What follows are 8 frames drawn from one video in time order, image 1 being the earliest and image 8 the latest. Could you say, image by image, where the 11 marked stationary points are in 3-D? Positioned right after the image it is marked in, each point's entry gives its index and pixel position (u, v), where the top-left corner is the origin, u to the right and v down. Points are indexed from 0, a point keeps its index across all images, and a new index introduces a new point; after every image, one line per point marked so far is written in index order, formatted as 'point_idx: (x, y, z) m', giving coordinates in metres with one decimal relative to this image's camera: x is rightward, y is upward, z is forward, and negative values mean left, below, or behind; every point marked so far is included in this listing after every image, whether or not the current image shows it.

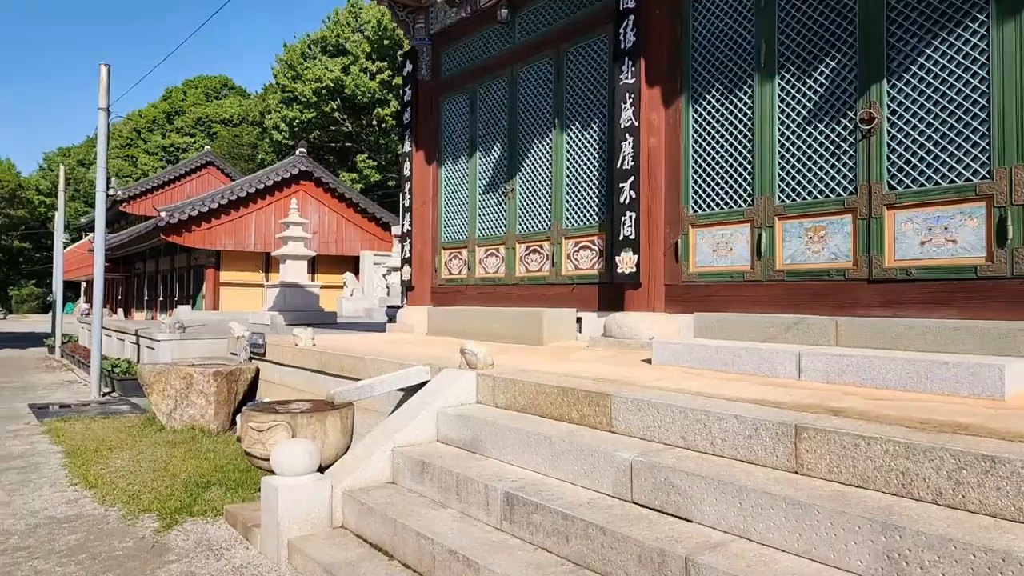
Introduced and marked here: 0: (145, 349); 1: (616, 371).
0: (-6.6, -1.1, +12.4) m
1: (+0.7, -0.6, +5.0) m
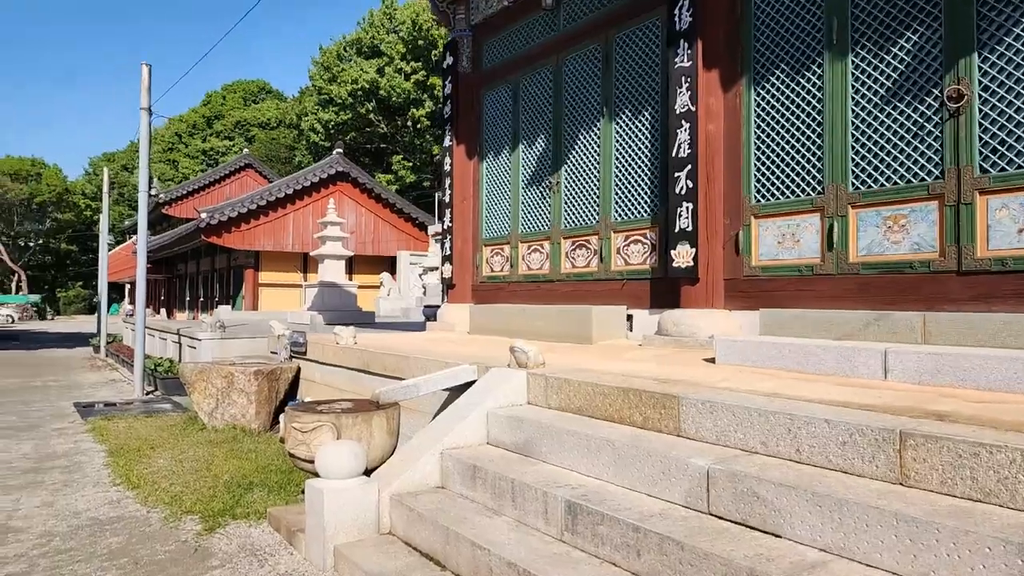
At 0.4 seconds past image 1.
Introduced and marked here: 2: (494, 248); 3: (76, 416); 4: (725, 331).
0: (-5.8, -1.1, +12.5) m
1: (+1.1, -0.6, +4.7) m
2: (-0.2, +0.5, +8.6) m
3: (-5.9, -1.7, +9.4) m
4: (+1.7, -0.4, +5.6) m
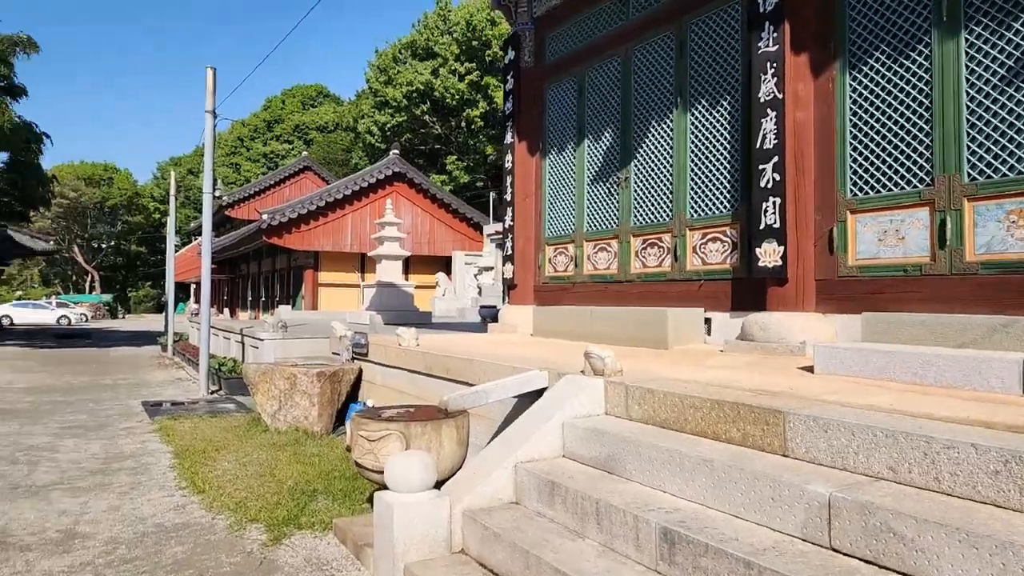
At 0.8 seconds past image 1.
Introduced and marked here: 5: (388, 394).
0: (-4.7, -1.1, +12.6) m
1: (+1.6, -0.6, +4.3) m
2: (+0.5, +0.5, +8.3) m
3: (-5.0, -1.7, +9.5) m
4: (+2.3, -0.4, +5.2) m
5: (-1.4, -1.2, +7.6) m
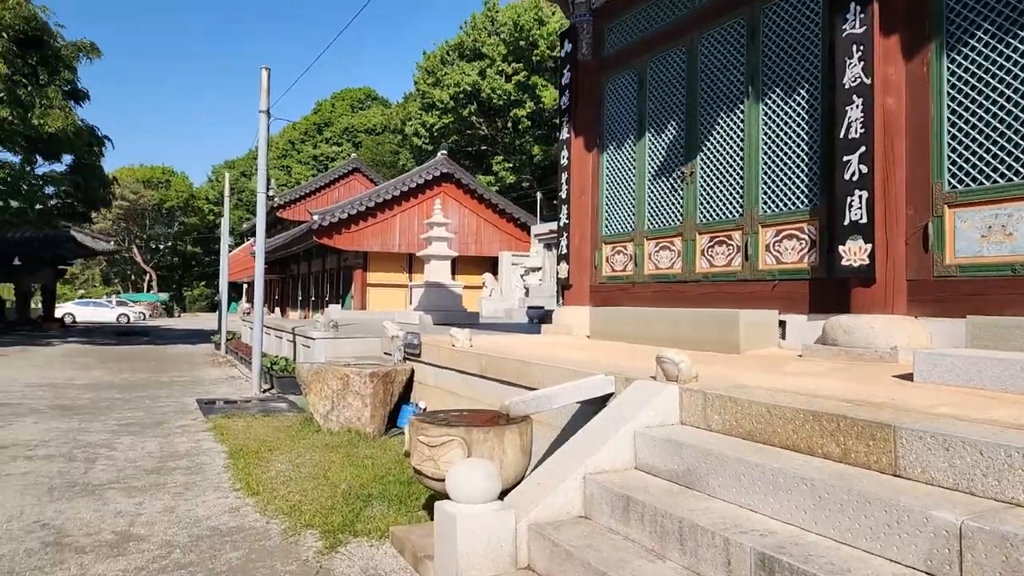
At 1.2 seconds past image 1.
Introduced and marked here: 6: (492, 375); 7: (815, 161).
0: (-3.8, -1.1, +12.6) m
1: (+2.0, -0.6, +3.9) m
2: (+1.2, +0.5, +8.0) m
3: (-4.3, -1.7, +9.6) m
4: (+2.7, -0.4, +4.8) m
5: (-0.7, -1.2, +7.5) m
6: (-0.2, -0.8, +6.3) m
7: (+2.4, +1.0, +5.6) m
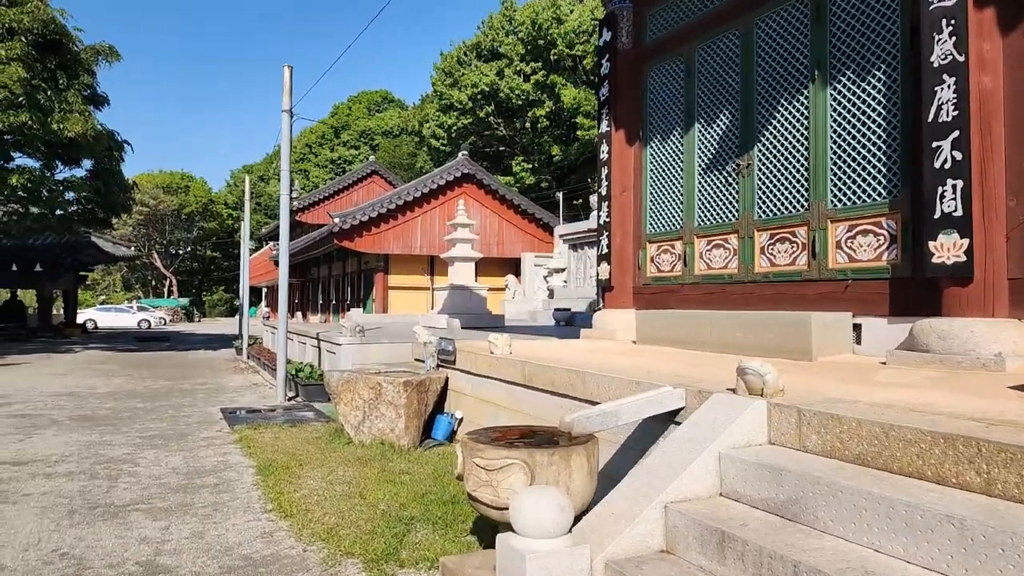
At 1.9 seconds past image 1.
0: (-3.3, -1.2, +12.2) m
1: (+2.3, -0.6, +3.4) m
2: (+1.6, +0.5, +7.5) m
3: (-3.8, -1.8, +9.2) m
4: (+3.1, -0.4, +4.3) m
5: (-0.3, -1.2, +7.0) m
6: (+0.2, -0.8, +5.9) m
7: (+2.8, +1.0, +5.1) m
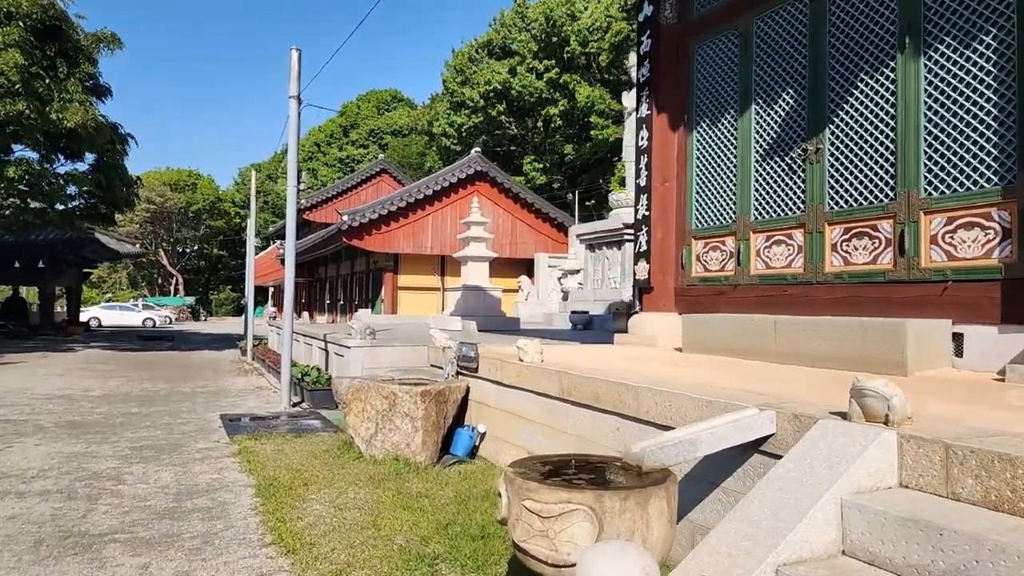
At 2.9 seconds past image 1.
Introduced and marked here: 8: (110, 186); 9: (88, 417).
0: (-2.9, -1.1, +11.5) m
1: (+2.6, -0.6, +2.6) m
2: (+1.9, +0.4, +6.7) m
3: (-3.5, -1.8, +8.5) m
4: (+3.3, -0.4, +3.5) m
5: (0.0, -1.2, +6.3) m
6: (+0.5, -0.8, +5.1) m
7: (+3.1, +1.0, +4.3) m
8: (-11.2, +2.8, +19.5) m
9: (-5.8, -1.7, +9.5) m
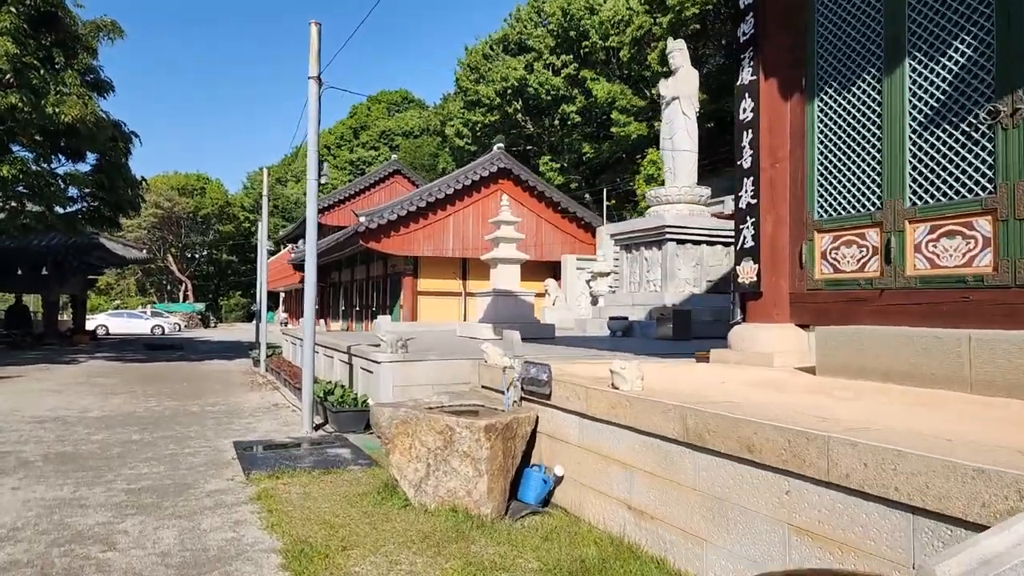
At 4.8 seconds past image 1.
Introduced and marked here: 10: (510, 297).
0: (-2.2, -1.2, +10.2) m
1: (+3.2, -0.6, +1.3) m
2: (+2.6, +0.4, +5.4) m
3: (-2.8, -1.8, +7.2) m
4: (+3.9, -0.4, +2.1) m
5: (+0.6, -1.2, +5.0) m
6: (+1.1, -0.9, +3.8) m
7: (+3.7, +1.0, +3.0) m
8: (-10.5, +2.6, +18.3) m
9: (-5.1, -1.9, +8.2) m
10: (0.0, -0.2, +15.3) m
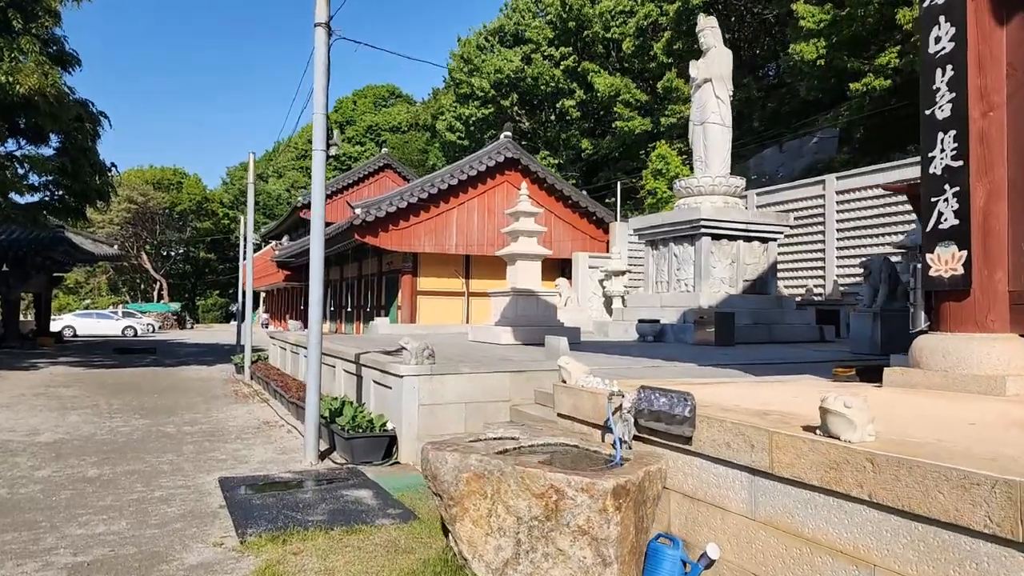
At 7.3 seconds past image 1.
0: (-1.7, -1.2, +8.4) m
1: (+4.0, -0.6, -0.3) m
2: (+3.2, +0.4, +3.7) m
3: (-2.2, -1.8, +5.4) m
4: (+4.7, -0.4, +0.5) m
5: (+1.3, -1.2, +3.2) m
6: (+1.9, -0.8, +2.1) m
7: (+4.5, +1.0, +1.4) m
8: (-10.1, +2.7, +16.3) m
9: (-4.5, -1.8, +6.3) m
10: (+0.4, -0.2, +13.6) m
